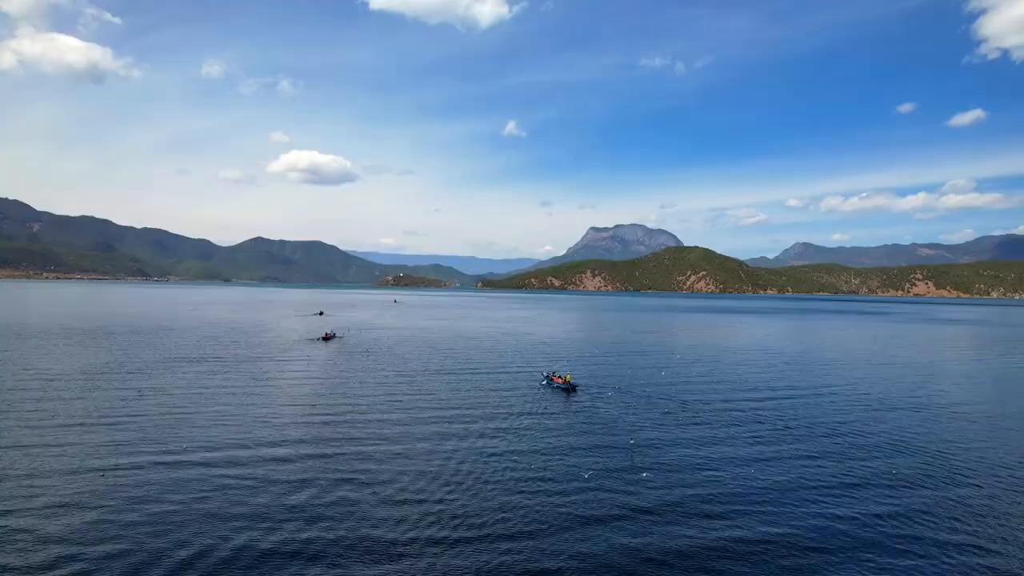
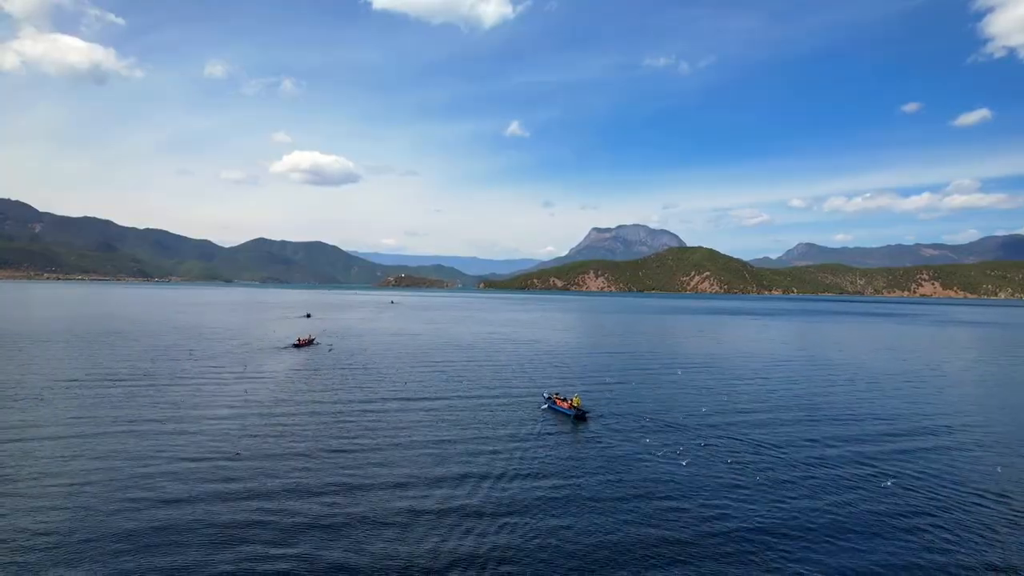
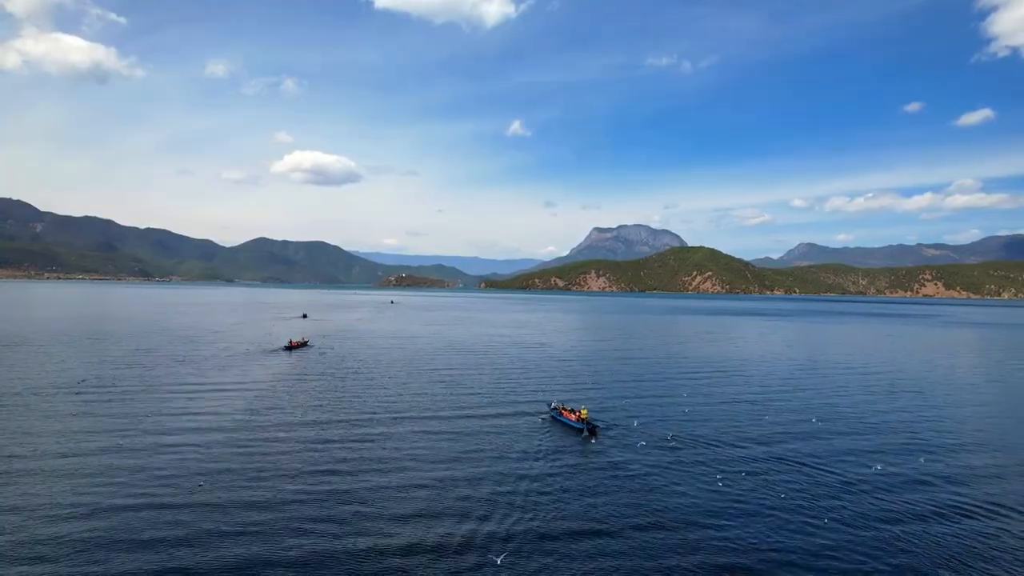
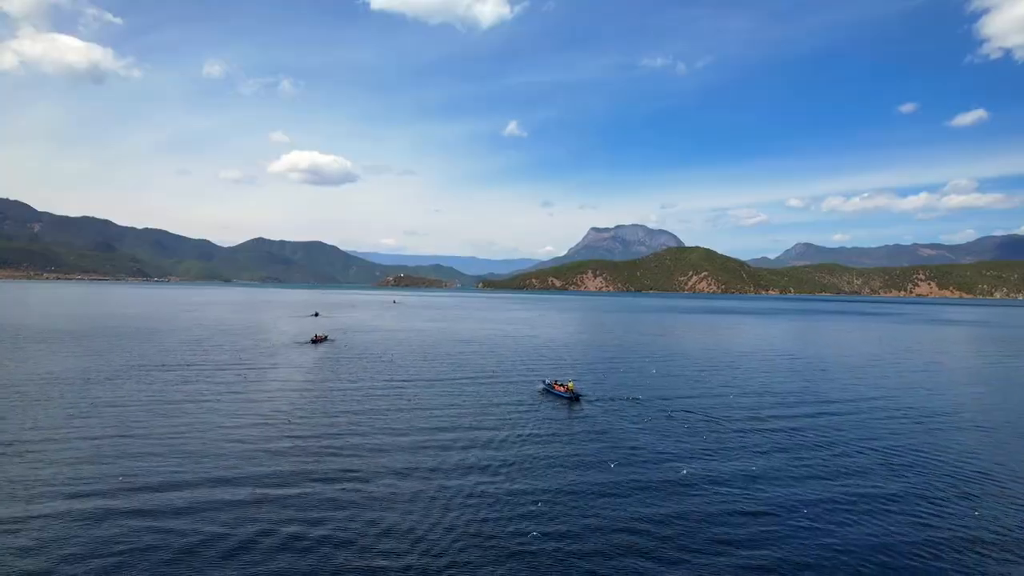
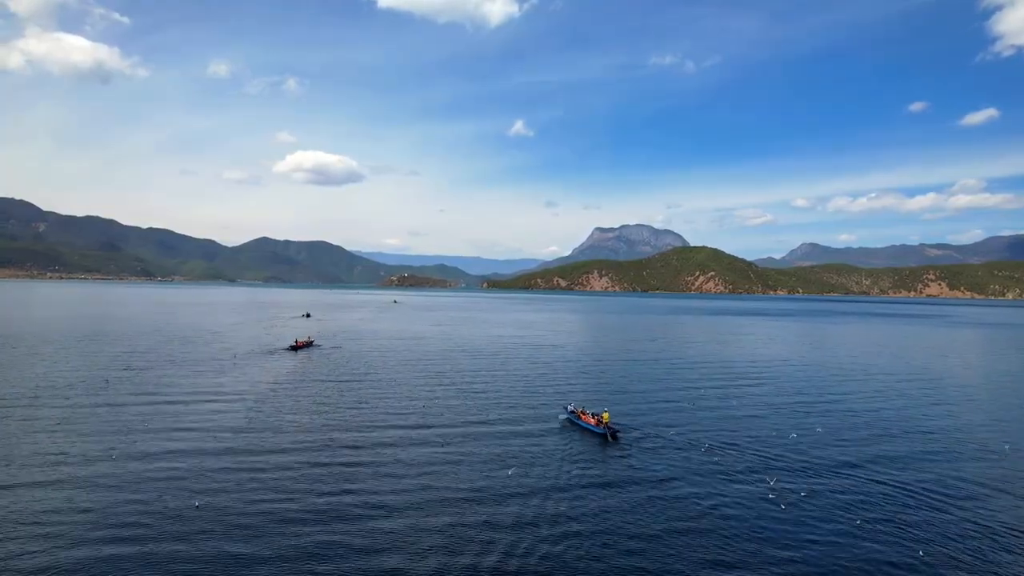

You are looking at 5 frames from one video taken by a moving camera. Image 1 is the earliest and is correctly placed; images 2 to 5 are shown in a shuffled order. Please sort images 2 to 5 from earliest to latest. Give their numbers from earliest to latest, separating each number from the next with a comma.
4, 2, 3, 5
